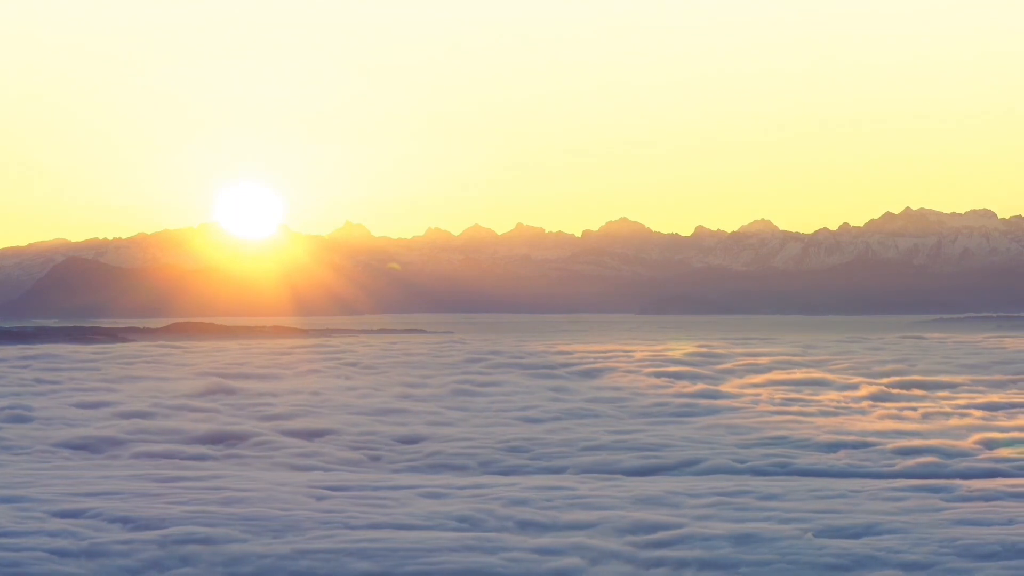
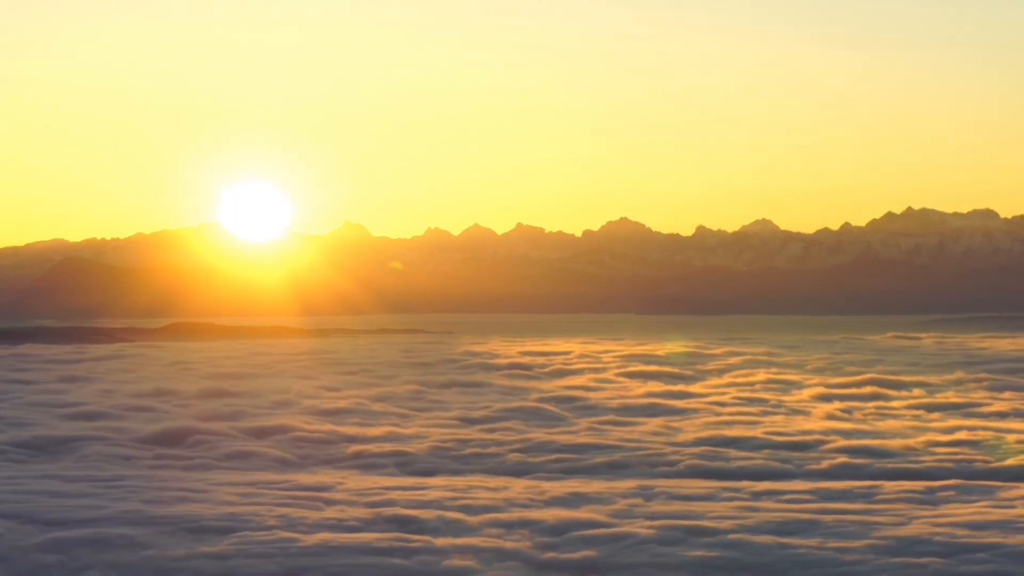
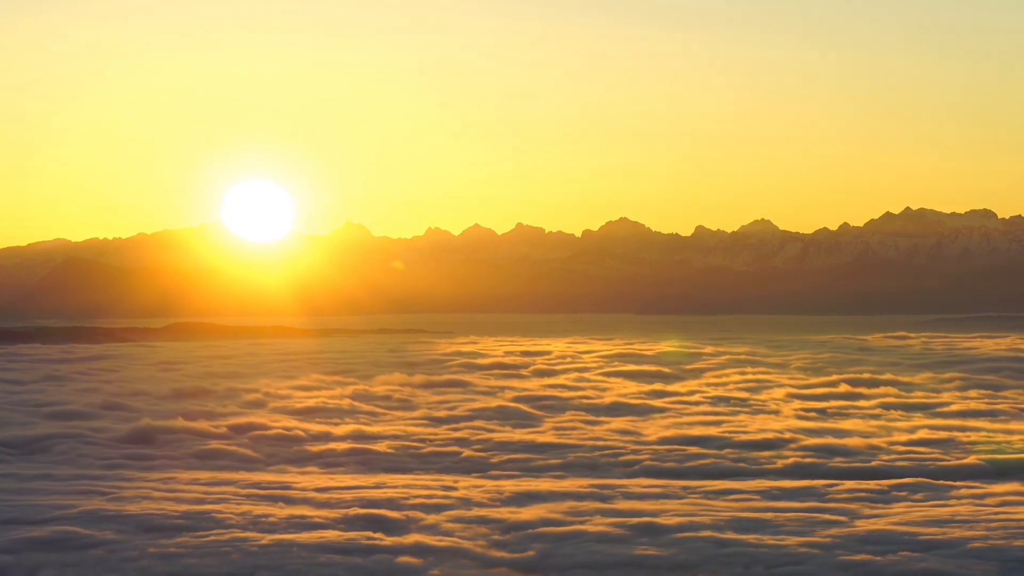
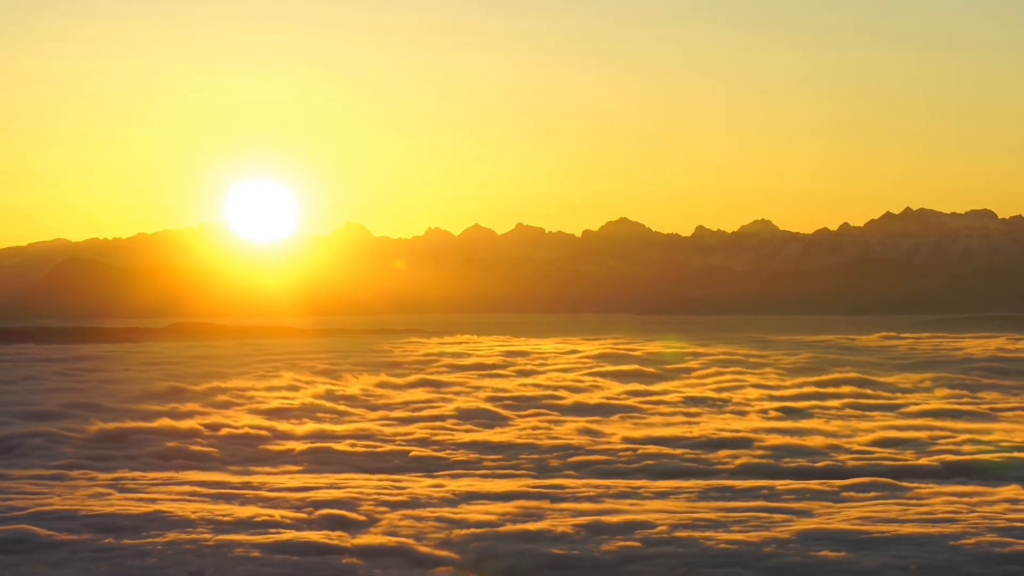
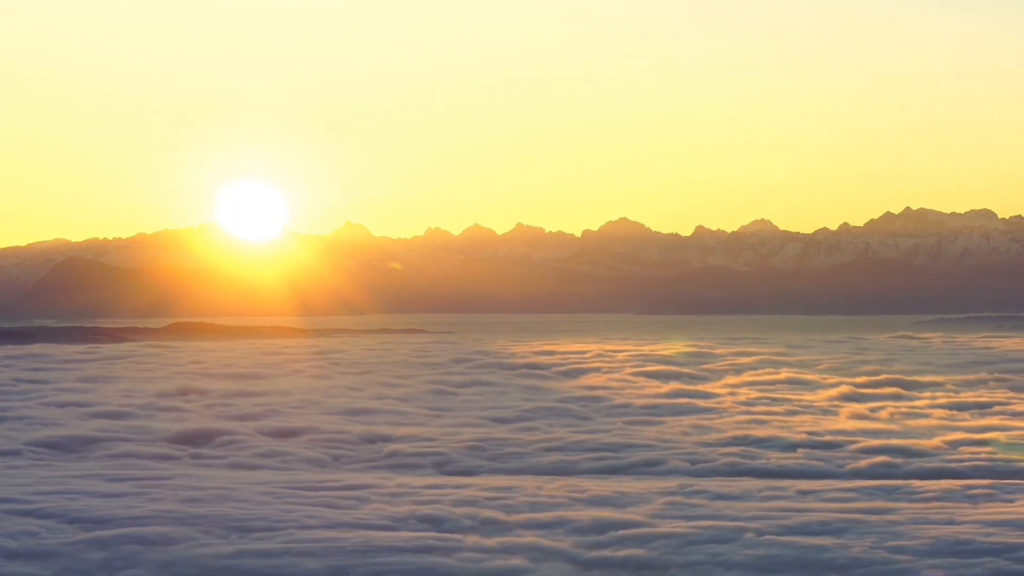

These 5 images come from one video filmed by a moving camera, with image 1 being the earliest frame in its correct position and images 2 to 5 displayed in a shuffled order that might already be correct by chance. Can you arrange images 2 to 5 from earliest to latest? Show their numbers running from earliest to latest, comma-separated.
5, 2, 3, 4
